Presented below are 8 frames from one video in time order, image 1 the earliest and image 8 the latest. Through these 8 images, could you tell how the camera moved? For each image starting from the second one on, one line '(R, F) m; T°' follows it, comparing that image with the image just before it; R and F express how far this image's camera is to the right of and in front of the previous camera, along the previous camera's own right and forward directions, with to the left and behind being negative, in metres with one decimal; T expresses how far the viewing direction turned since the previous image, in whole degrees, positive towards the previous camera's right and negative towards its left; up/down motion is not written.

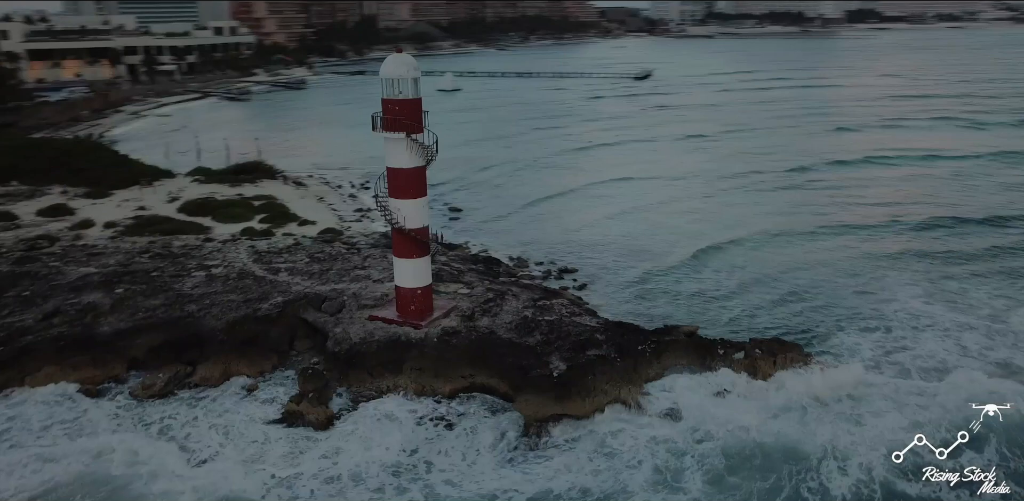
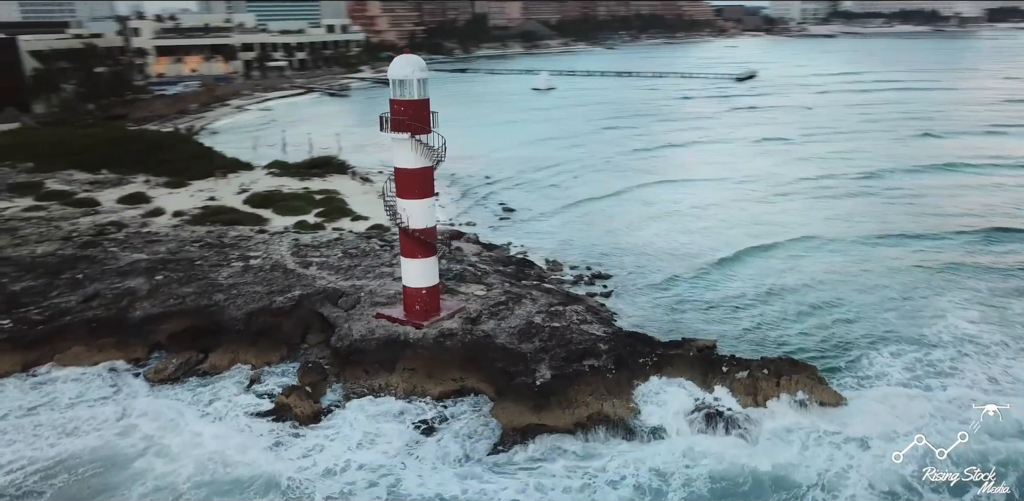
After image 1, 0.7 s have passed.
(+1.9, +0.3) m; -8°
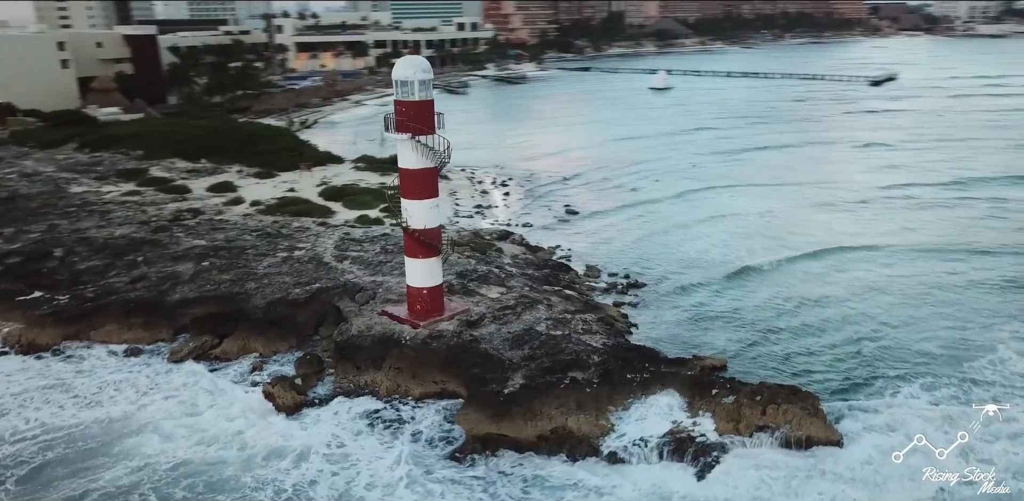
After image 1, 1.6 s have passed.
(+2.5, +0.4) m; -9°
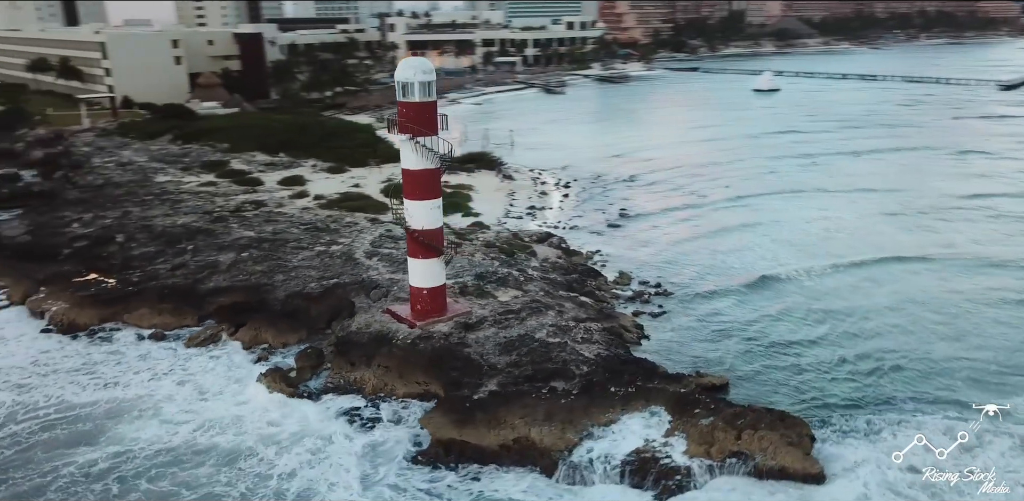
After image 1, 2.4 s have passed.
(+2.1, +0.4) m; -8°
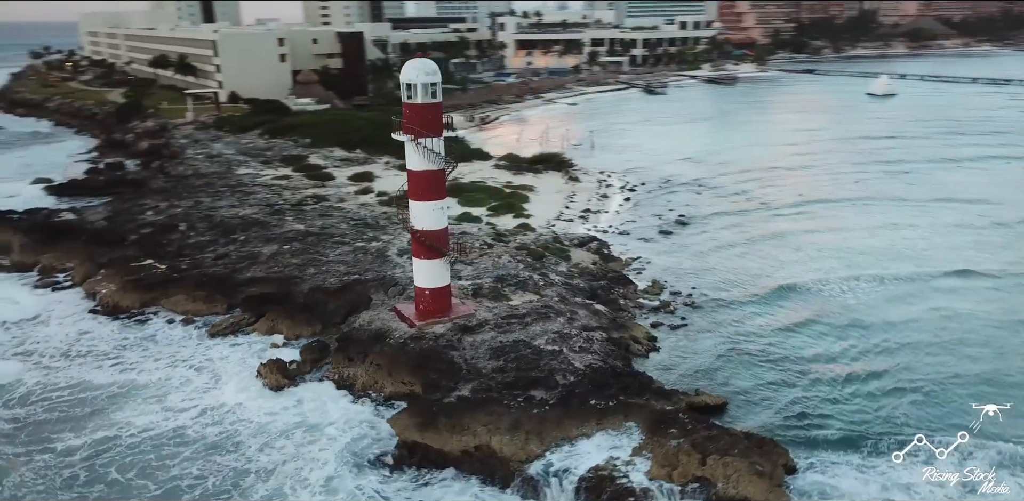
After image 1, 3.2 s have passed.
(+2.1, +0.3) m; -8°
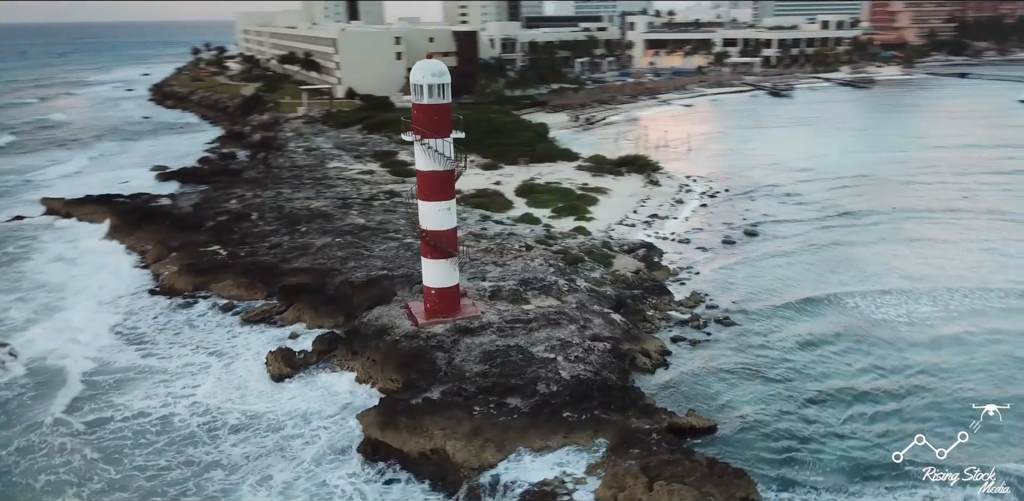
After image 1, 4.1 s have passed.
(+2.4, +0.4) m; -10°
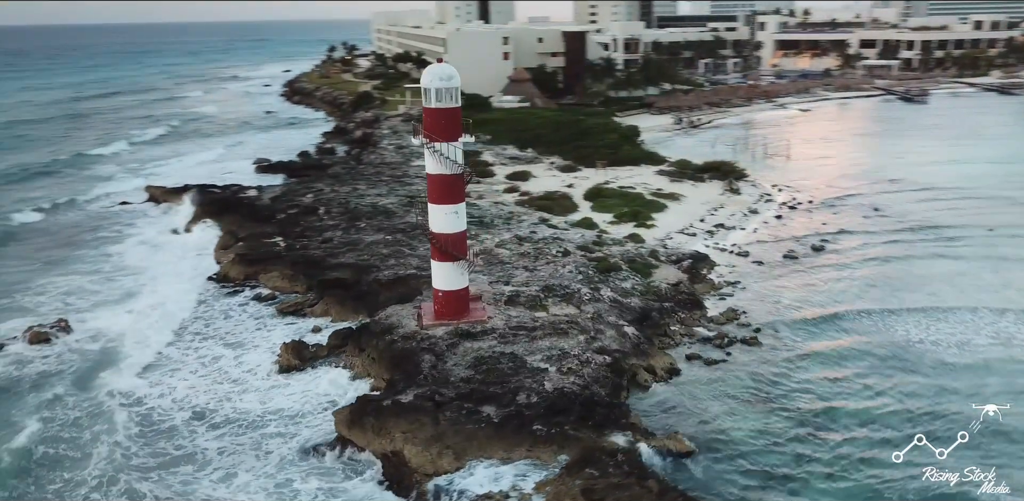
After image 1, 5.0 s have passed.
(+2.3, +0.3) m; -9°
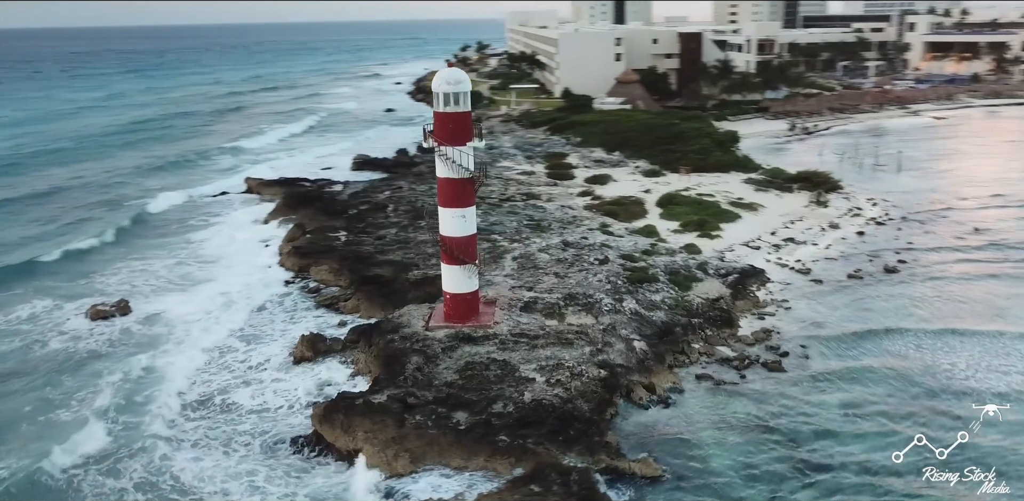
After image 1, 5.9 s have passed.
(+2.4, +0.4) m; -10°
